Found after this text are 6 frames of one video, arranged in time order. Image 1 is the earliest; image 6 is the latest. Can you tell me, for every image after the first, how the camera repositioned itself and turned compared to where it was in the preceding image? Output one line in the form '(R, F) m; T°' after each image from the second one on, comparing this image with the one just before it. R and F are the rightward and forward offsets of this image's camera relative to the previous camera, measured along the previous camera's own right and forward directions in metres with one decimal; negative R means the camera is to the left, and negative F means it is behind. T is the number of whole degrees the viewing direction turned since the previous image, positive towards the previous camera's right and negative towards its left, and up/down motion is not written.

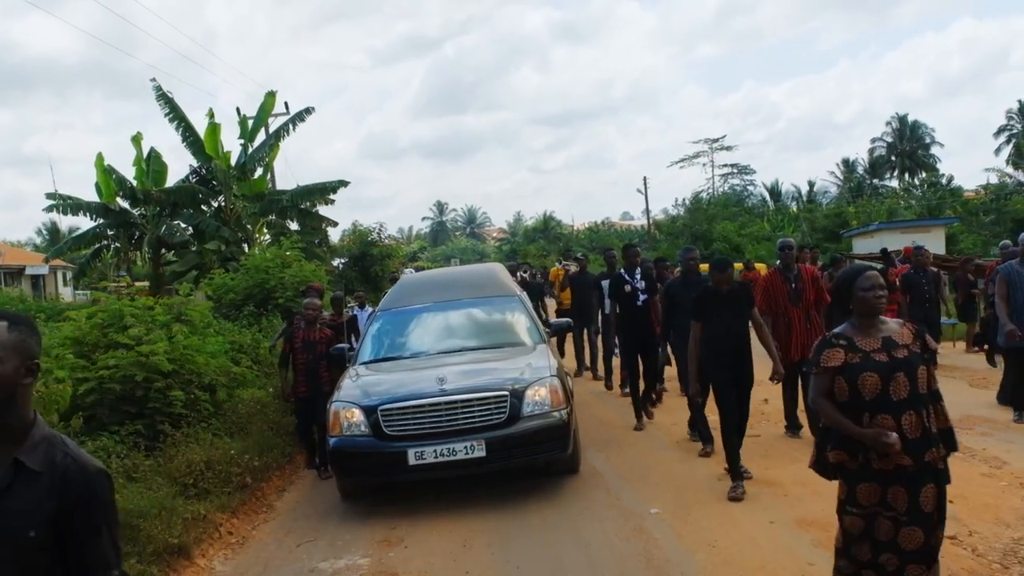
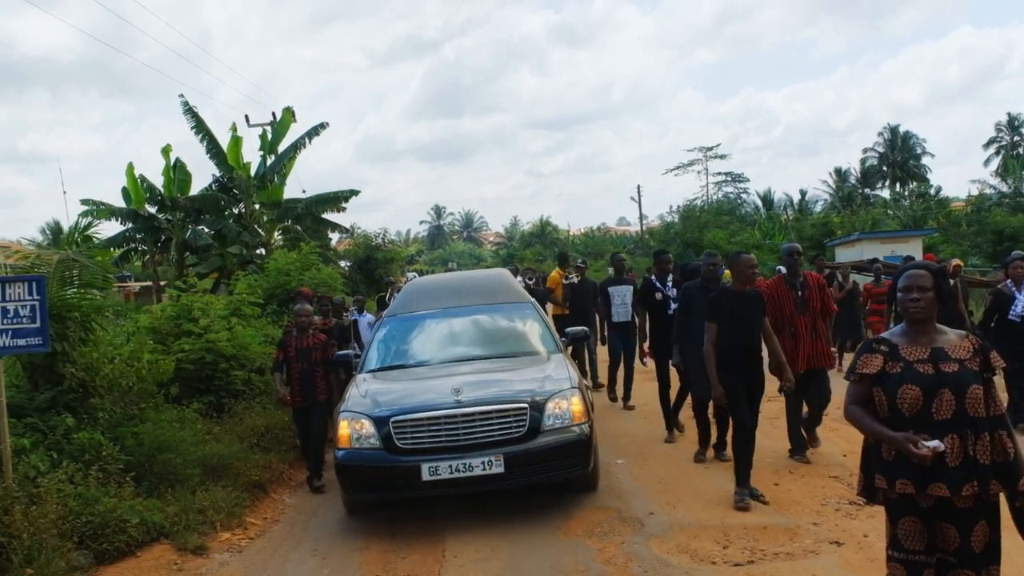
(0.0, -0.6) m; 0°
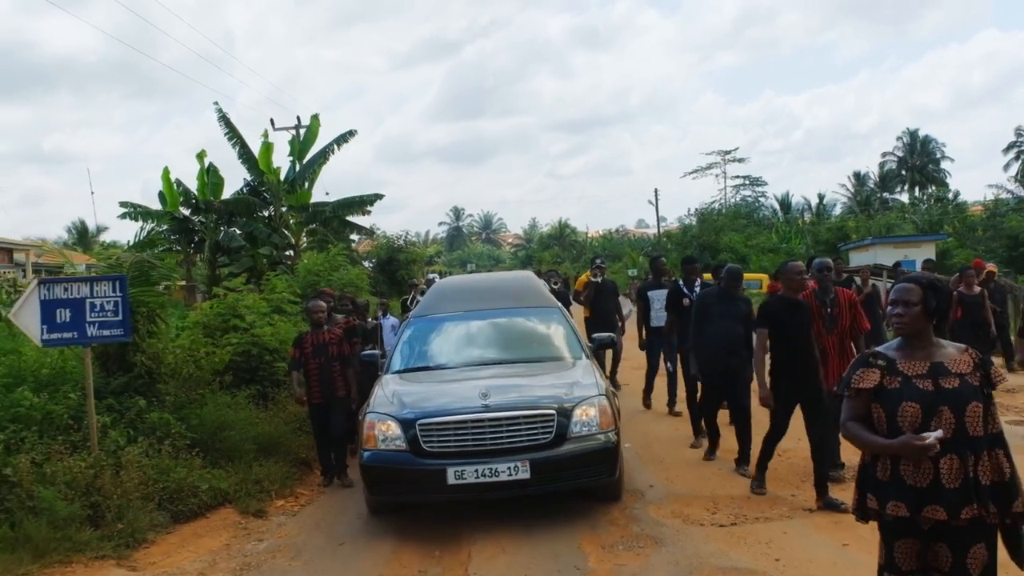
(0.0, -0.3) m; -1°
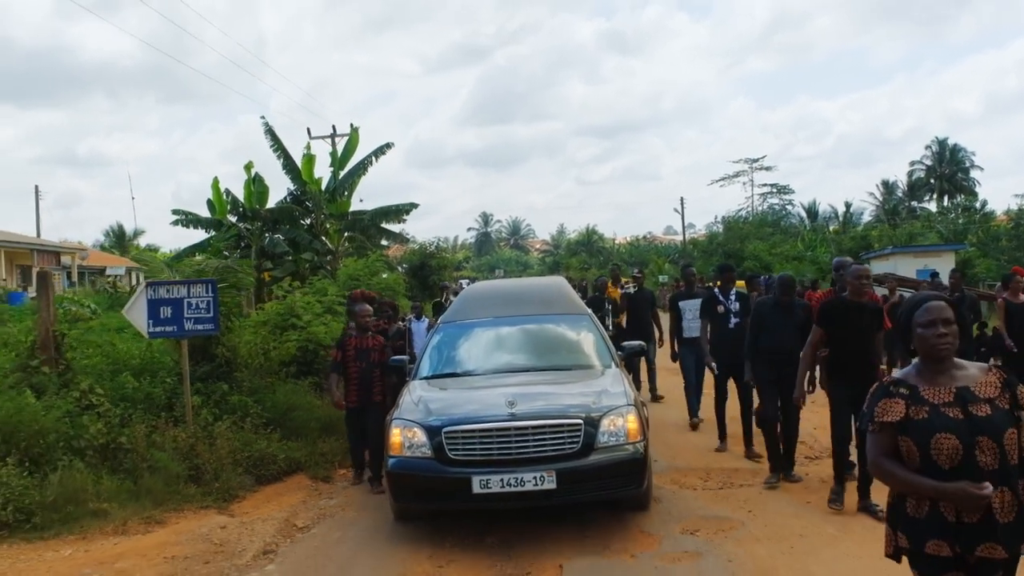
(0.0, -0.5) m; -2°
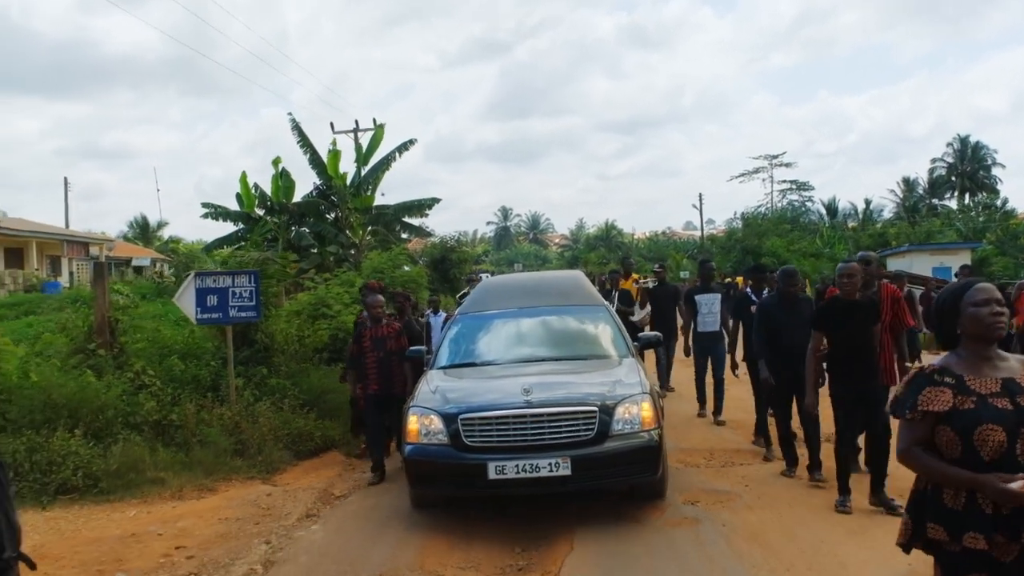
(0.0, -0.2) m; -1°
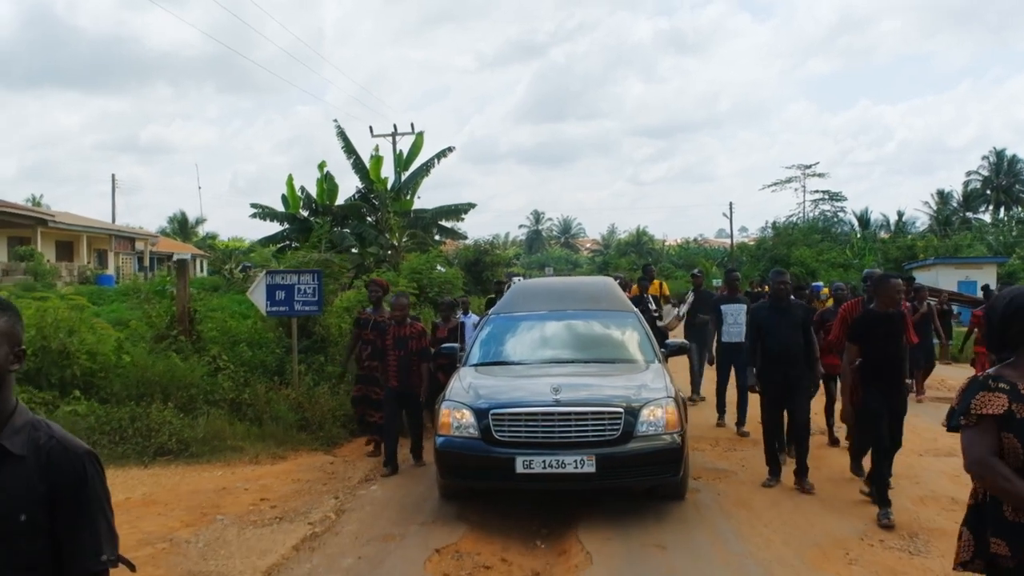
(0.0, -0.4) m; -2°
